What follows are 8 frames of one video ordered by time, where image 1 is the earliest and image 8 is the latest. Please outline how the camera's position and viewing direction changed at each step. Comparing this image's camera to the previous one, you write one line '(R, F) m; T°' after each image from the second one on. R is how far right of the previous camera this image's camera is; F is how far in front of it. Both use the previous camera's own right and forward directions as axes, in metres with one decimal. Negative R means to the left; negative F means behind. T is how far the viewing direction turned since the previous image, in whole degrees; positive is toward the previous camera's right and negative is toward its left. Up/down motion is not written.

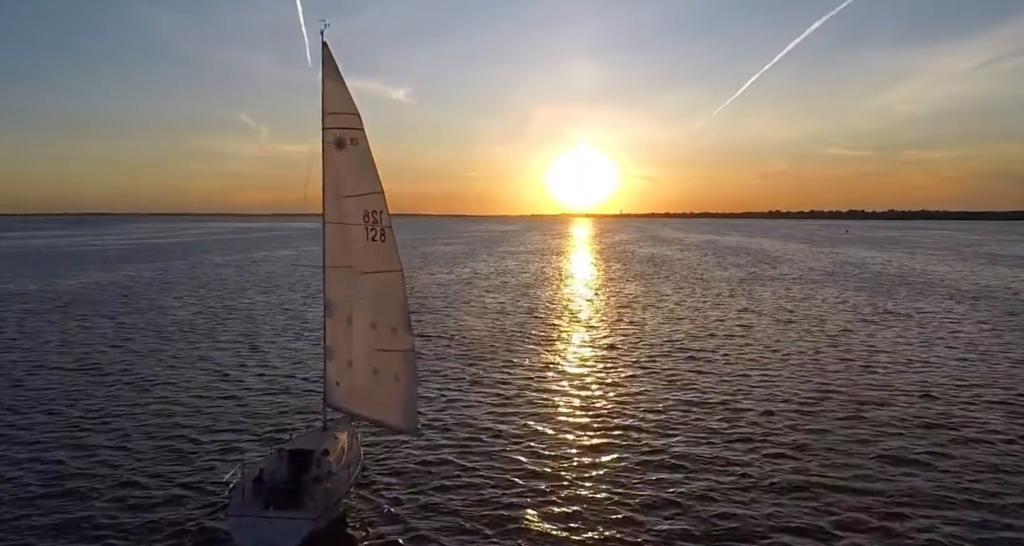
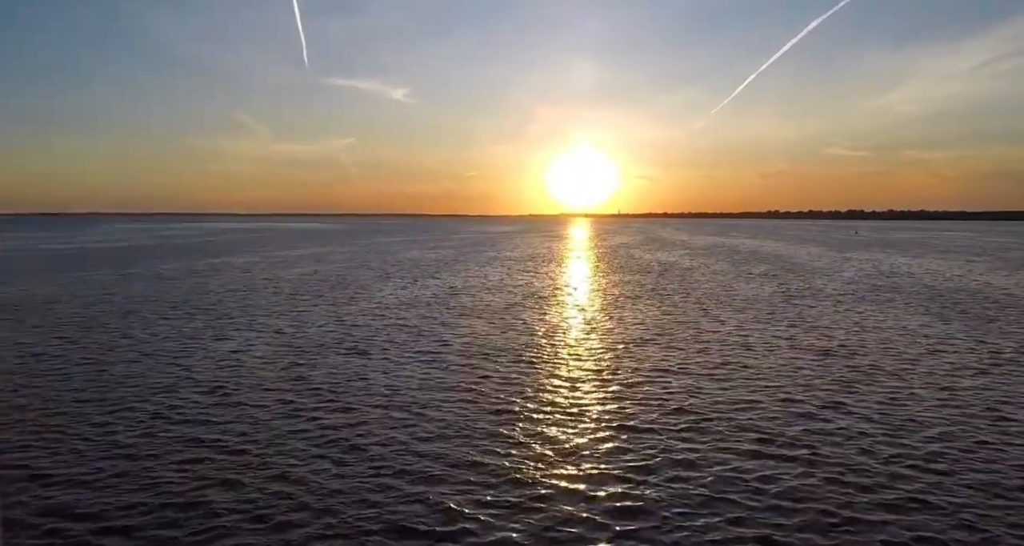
(+1.0, +8.1) m; 0°
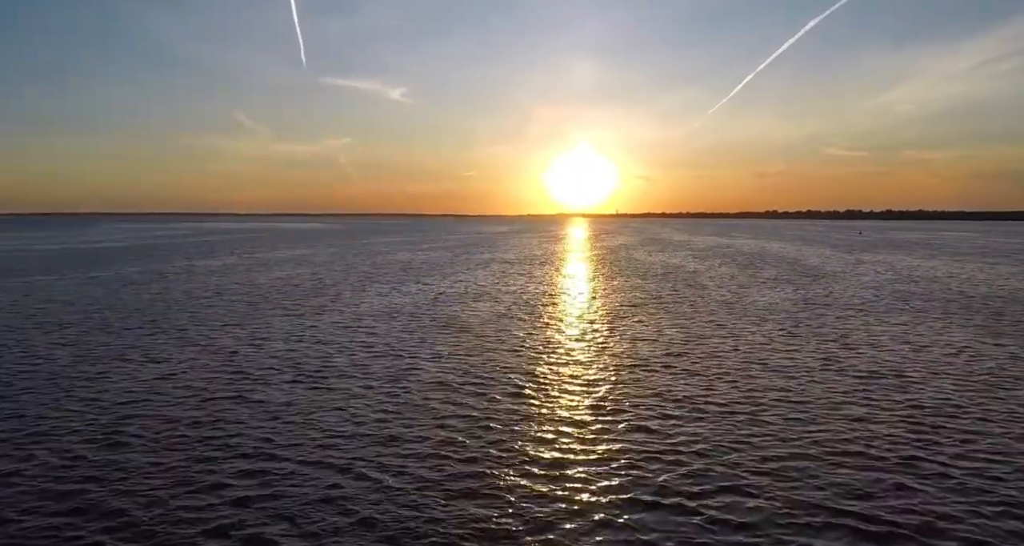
(+0.5, +3.8) m; 0°
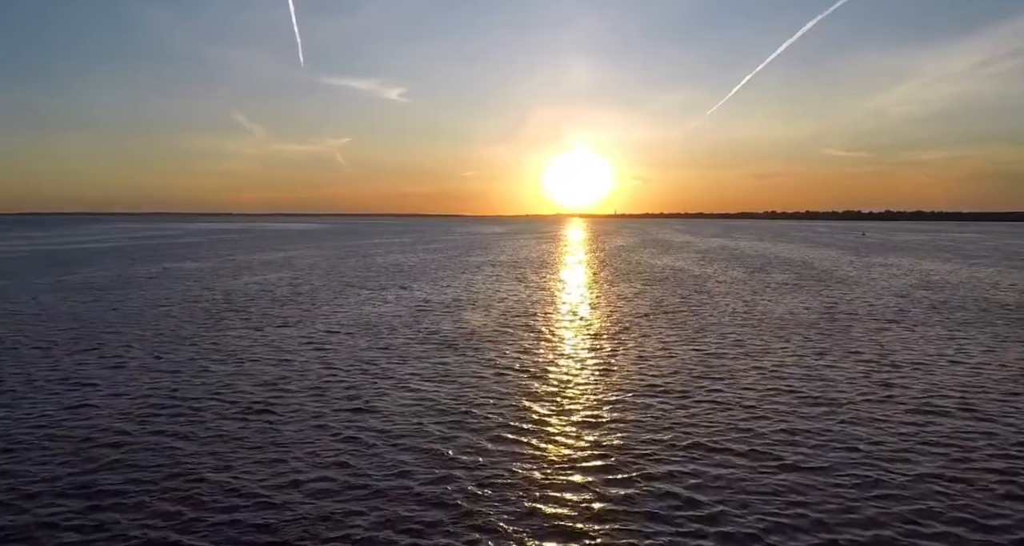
(+0.2, +3.4) m; 0°
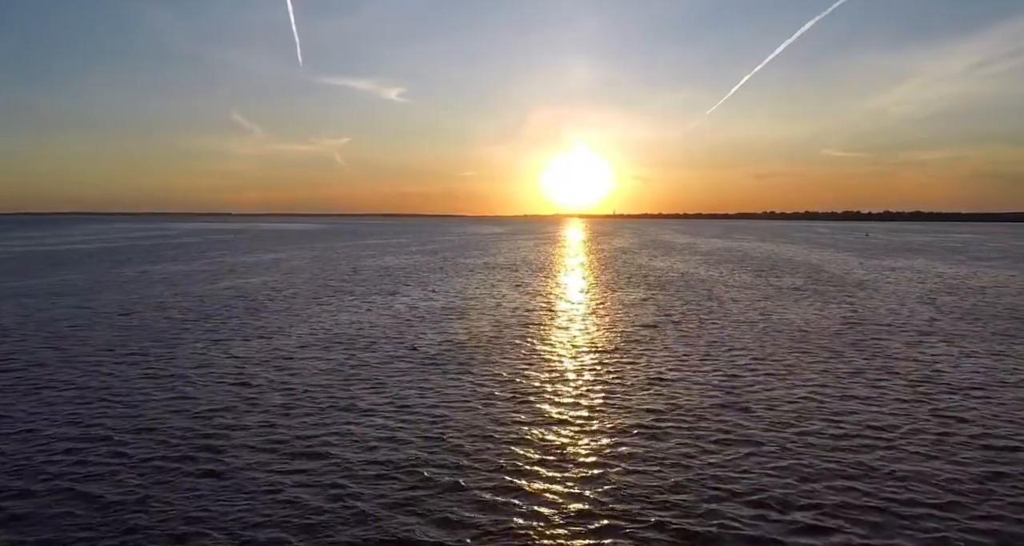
(+0.2, +2.8) m; 0°
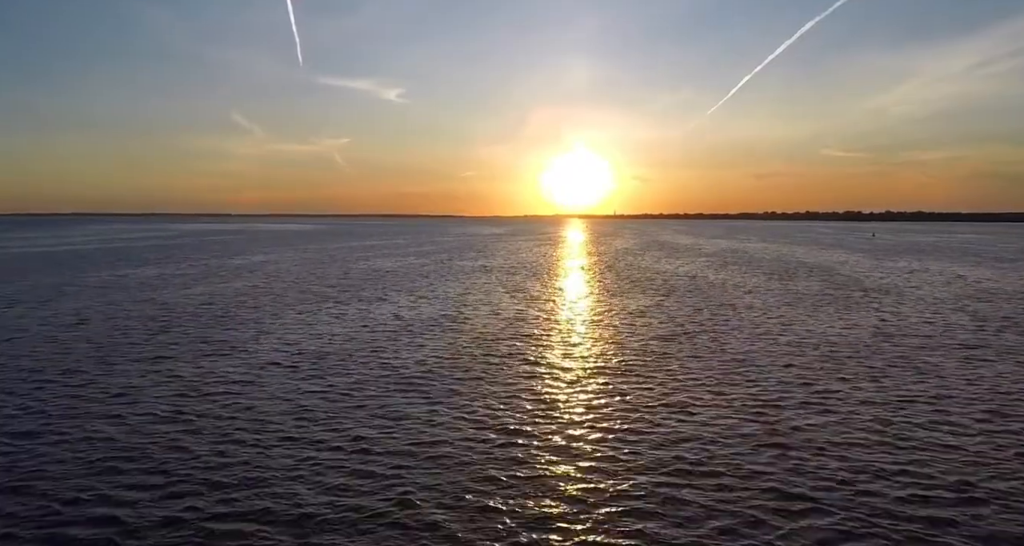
(+0.1, +3.2) m; 0°
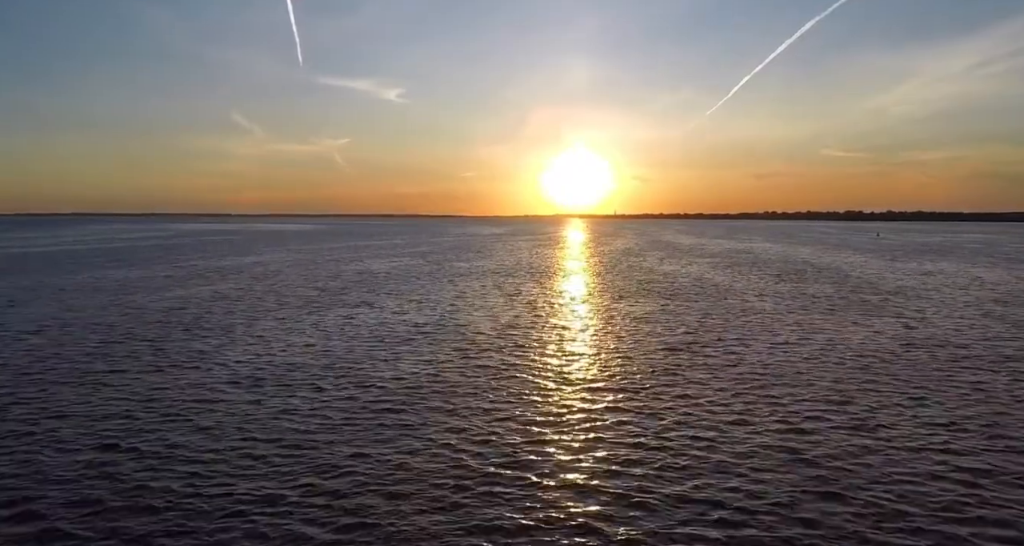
(+0.2, +2.5) m; 0°
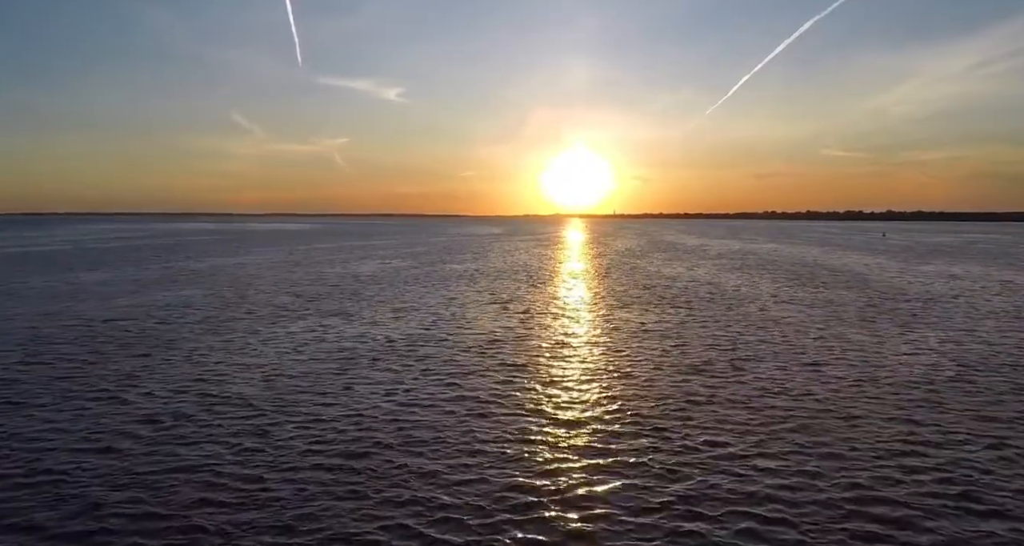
(+0.3, +3.7) m; 0°
